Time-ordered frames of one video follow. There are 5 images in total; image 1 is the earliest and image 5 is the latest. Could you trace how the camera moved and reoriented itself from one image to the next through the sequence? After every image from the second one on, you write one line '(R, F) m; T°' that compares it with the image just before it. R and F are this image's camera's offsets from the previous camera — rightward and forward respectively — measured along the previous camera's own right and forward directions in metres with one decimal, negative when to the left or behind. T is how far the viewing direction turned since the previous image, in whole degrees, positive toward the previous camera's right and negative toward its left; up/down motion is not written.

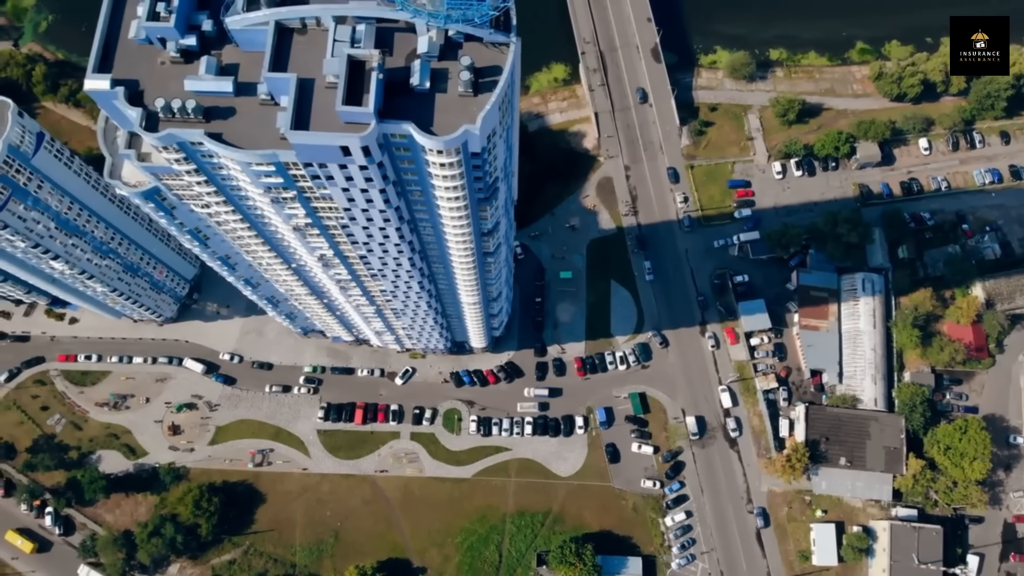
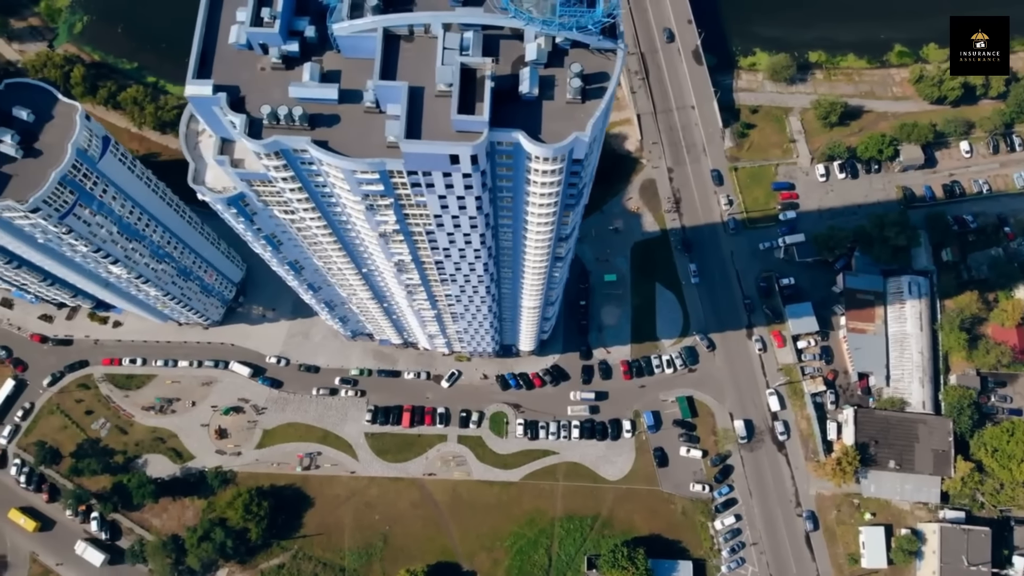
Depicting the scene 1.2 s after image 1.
(-7.5, +0.3) m; 0°
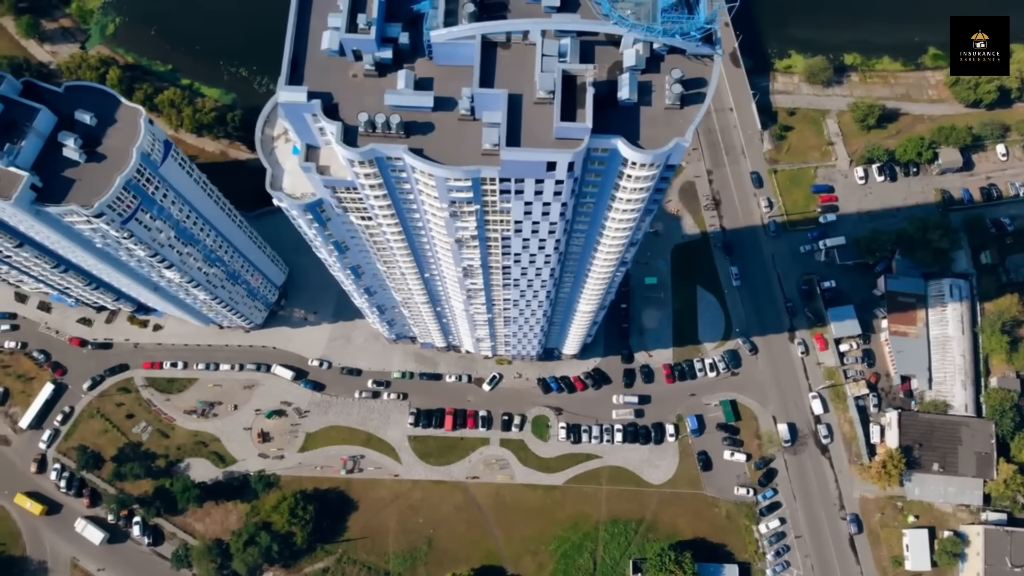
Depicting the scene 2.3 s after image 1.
(-6.7, +0.3) m; 0°
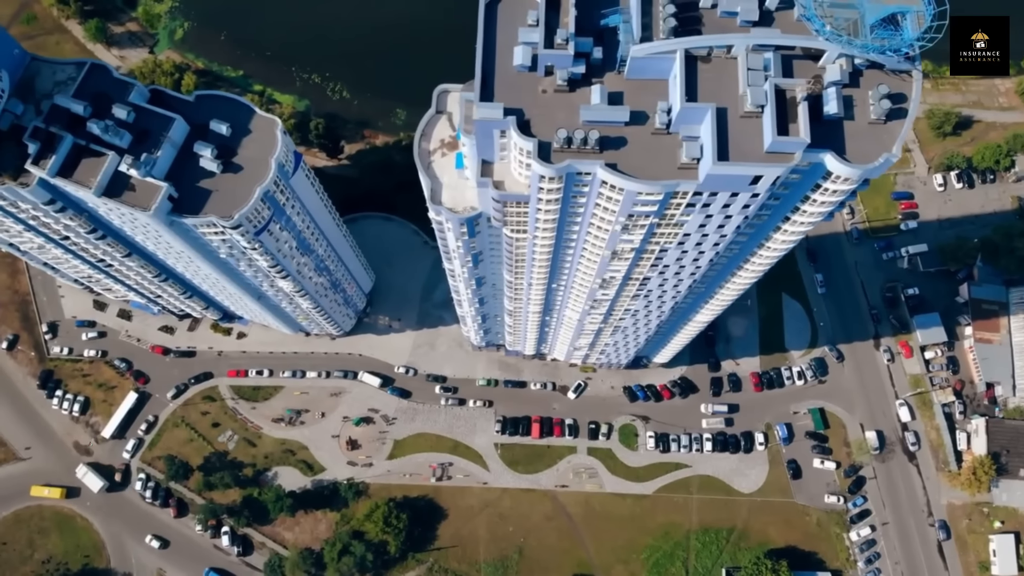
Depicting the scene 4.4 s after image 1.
(-13.9, +0.4) m; +1°
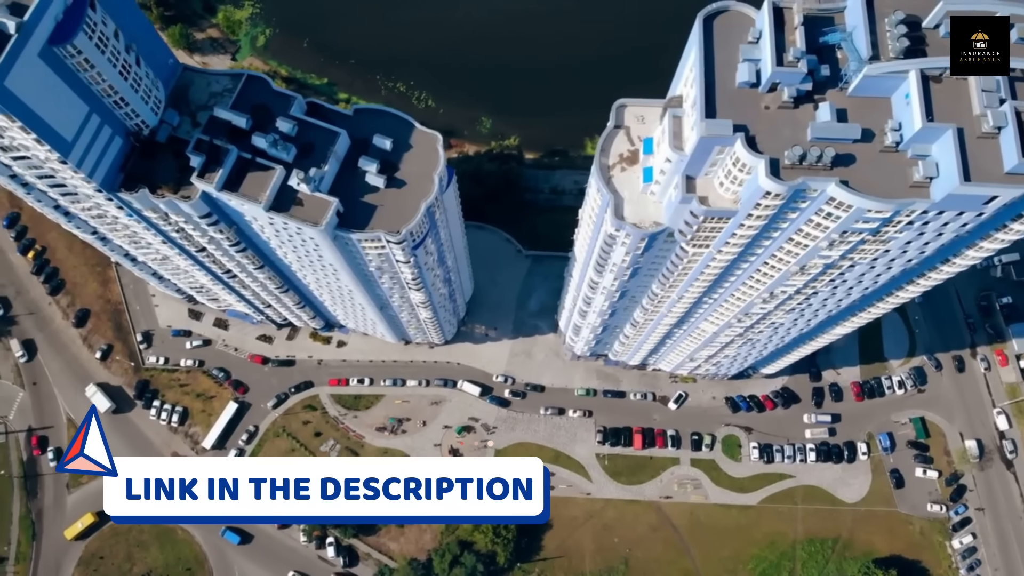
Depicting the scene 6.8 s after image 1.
(-16.3, +0.2) m; +1°
